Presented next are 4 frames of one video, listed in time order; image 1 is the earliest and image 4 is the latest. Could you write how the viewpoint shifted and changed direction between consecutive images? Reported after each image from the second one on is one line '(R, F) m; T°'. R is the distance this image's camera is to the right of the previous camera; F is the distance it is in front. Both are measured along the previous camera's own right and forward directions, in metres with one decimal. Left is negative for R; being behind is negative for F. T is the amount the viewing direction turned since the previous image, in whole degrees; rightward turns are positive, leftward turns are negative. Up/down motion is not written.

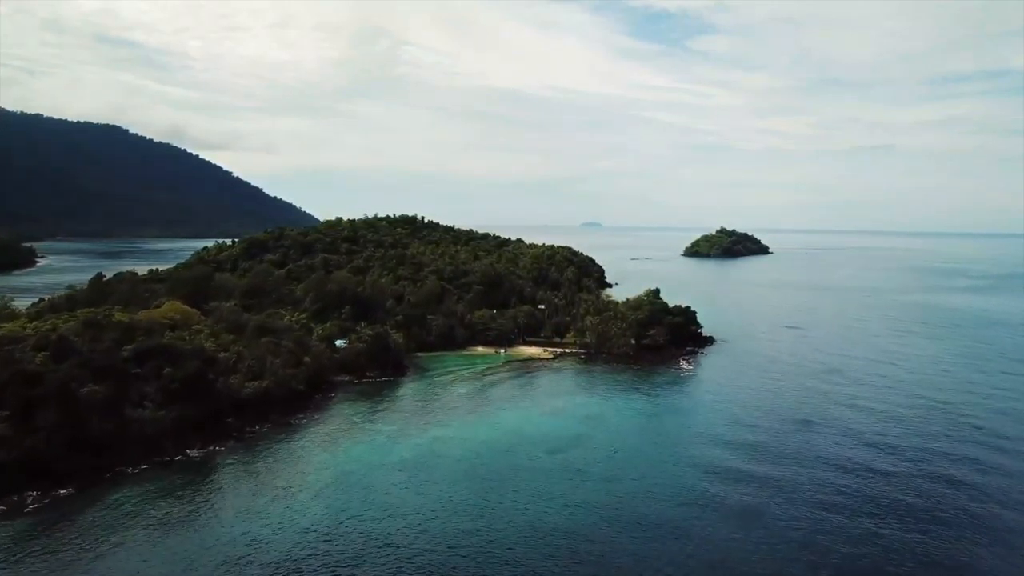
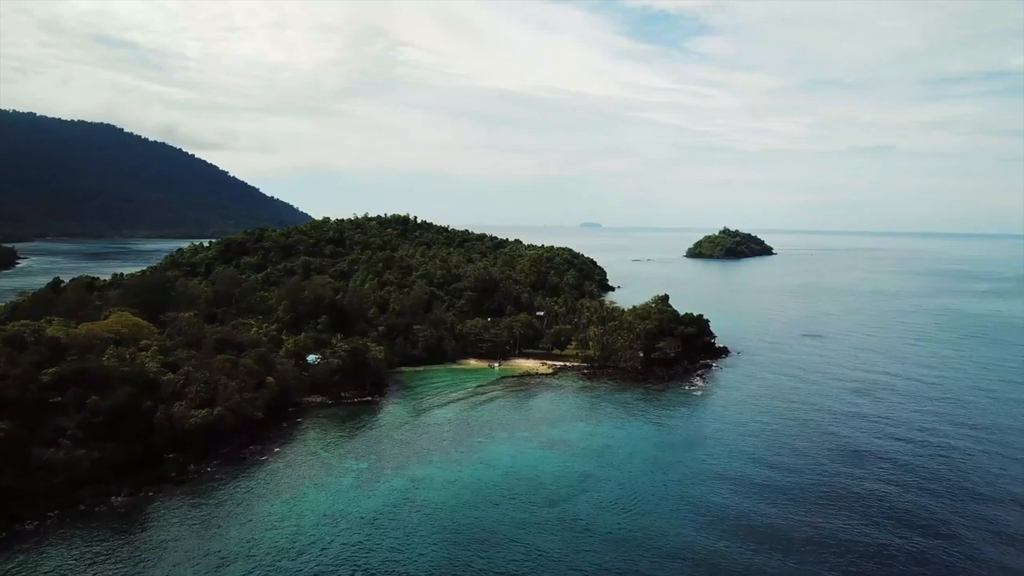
(+0.4, +6.9) m; 0°
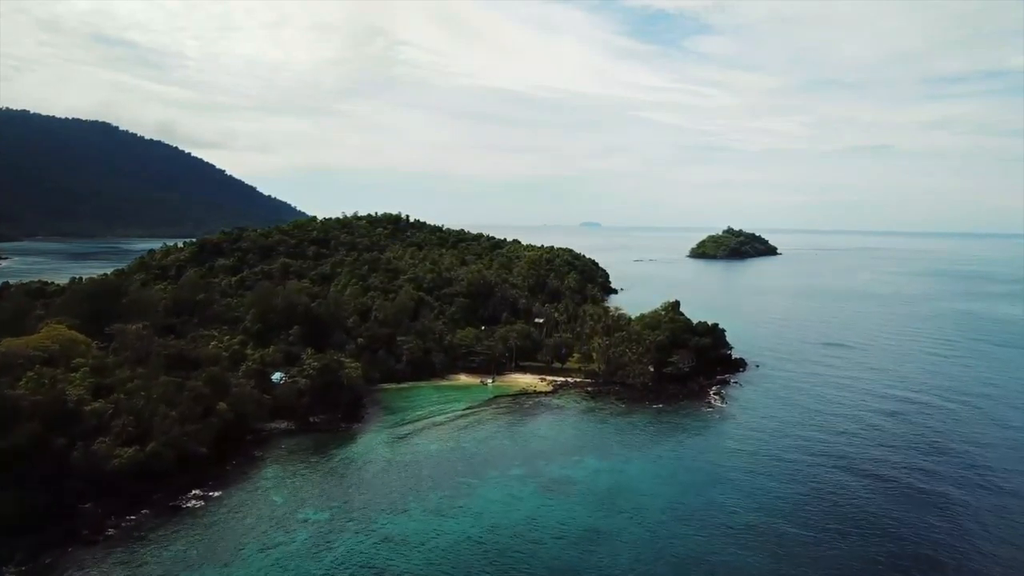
(+0.4, +6.8) m; 0°
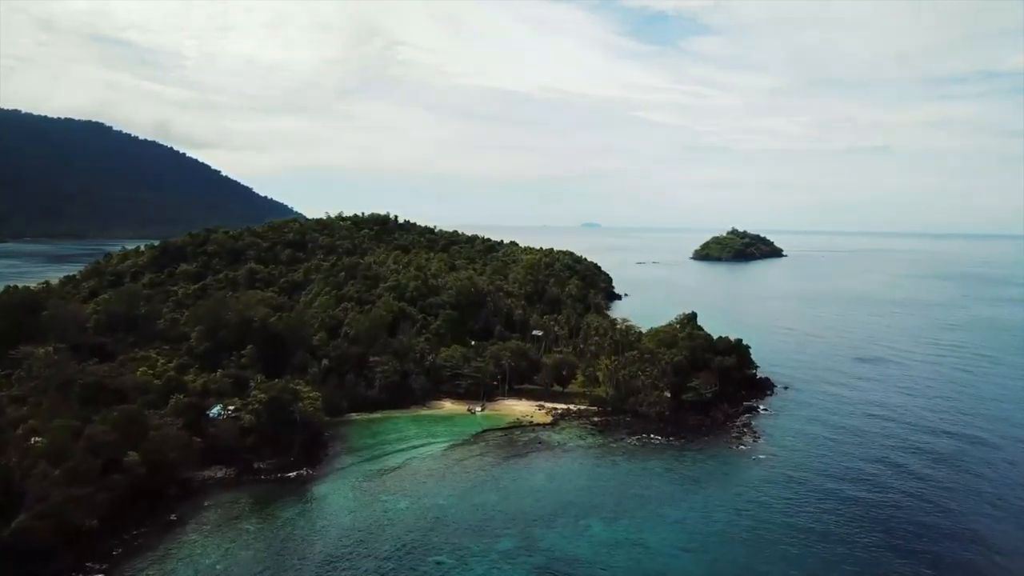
(+0.5, +8.5) m; 0°
